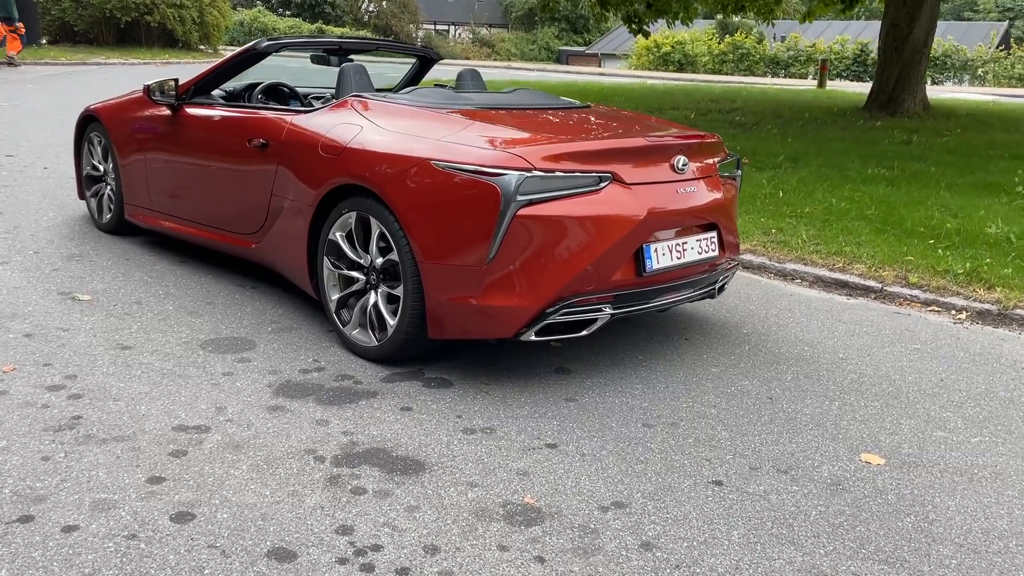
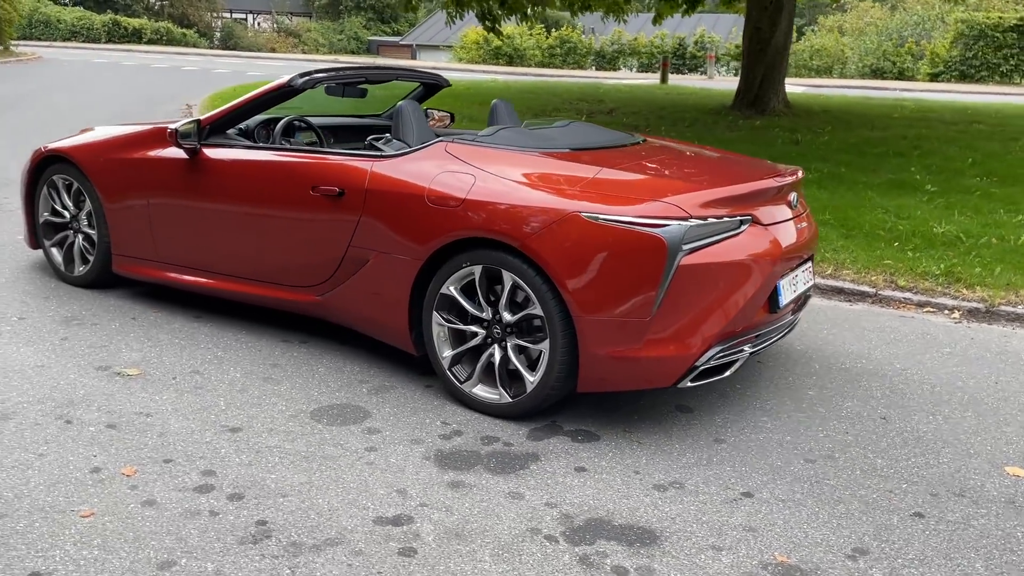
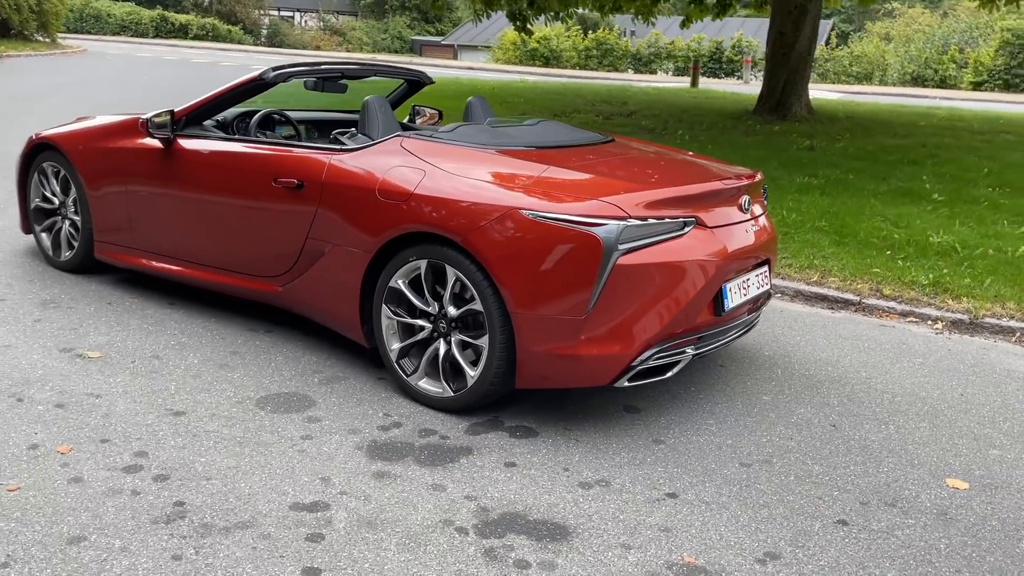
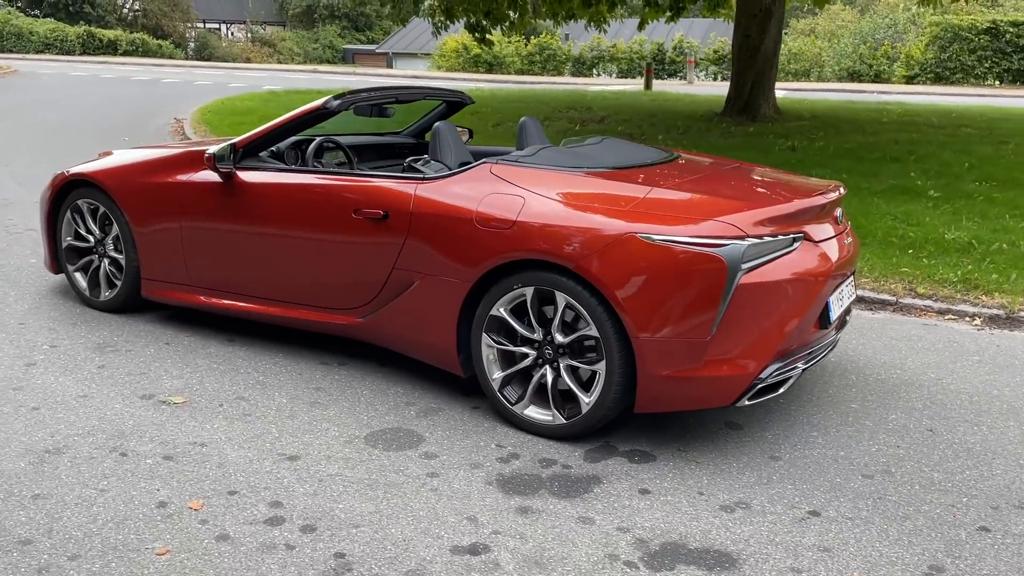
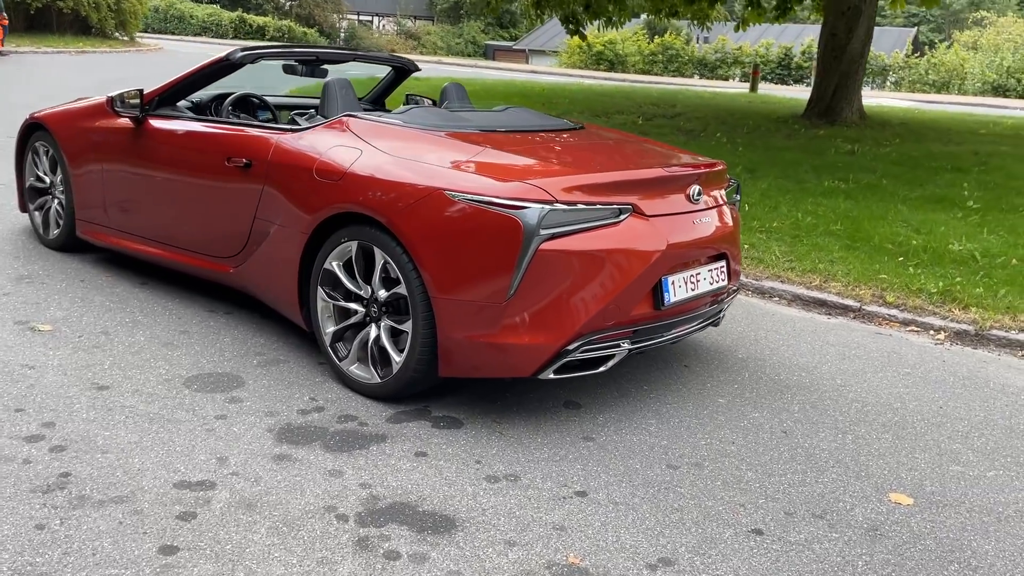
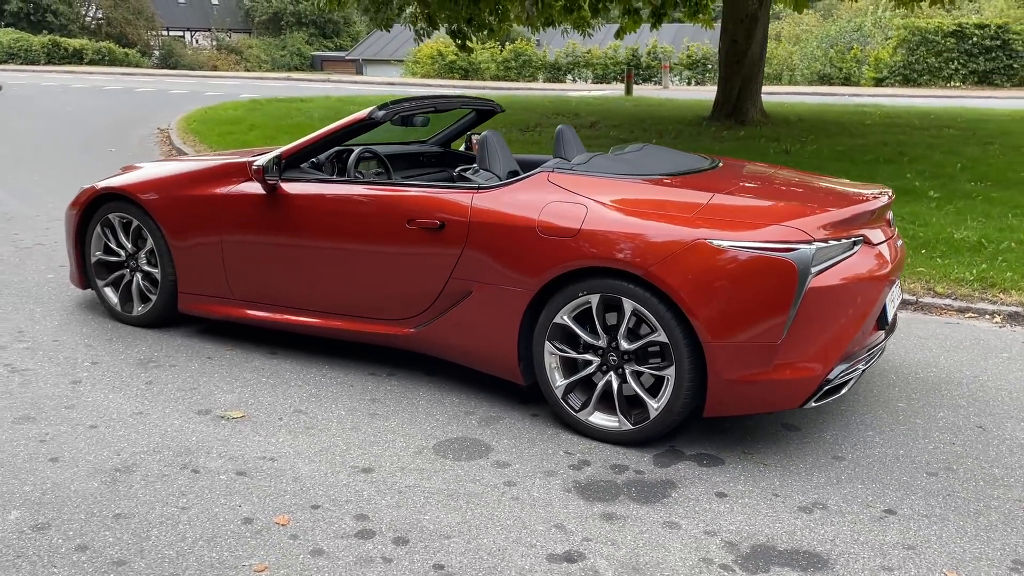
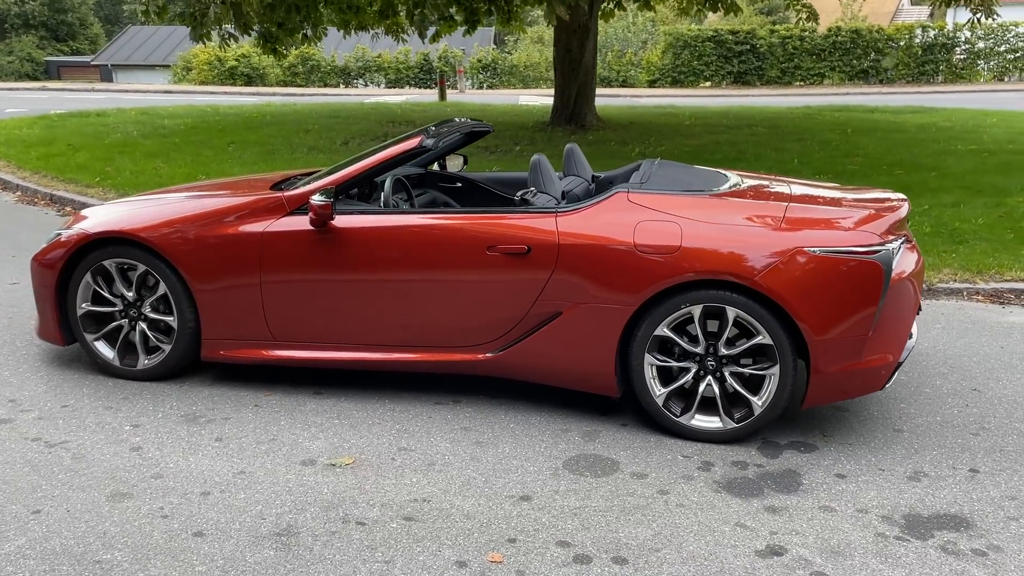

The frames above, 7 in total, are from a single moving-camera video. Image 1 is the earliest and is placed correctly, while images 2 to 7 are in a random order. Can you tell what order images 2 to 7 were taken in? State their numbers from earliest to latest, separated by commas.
5, 3, 2, 4, 6, 7
